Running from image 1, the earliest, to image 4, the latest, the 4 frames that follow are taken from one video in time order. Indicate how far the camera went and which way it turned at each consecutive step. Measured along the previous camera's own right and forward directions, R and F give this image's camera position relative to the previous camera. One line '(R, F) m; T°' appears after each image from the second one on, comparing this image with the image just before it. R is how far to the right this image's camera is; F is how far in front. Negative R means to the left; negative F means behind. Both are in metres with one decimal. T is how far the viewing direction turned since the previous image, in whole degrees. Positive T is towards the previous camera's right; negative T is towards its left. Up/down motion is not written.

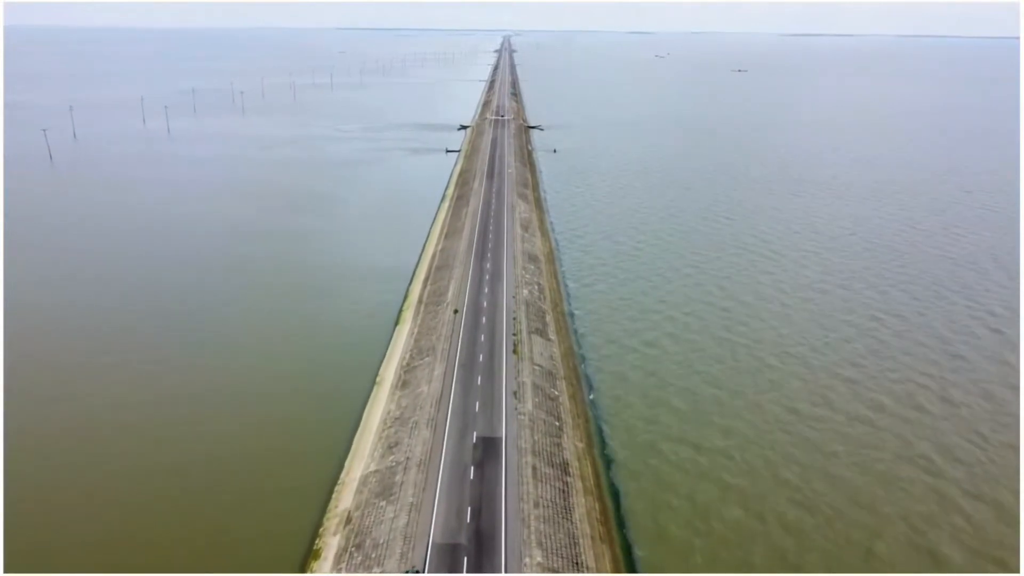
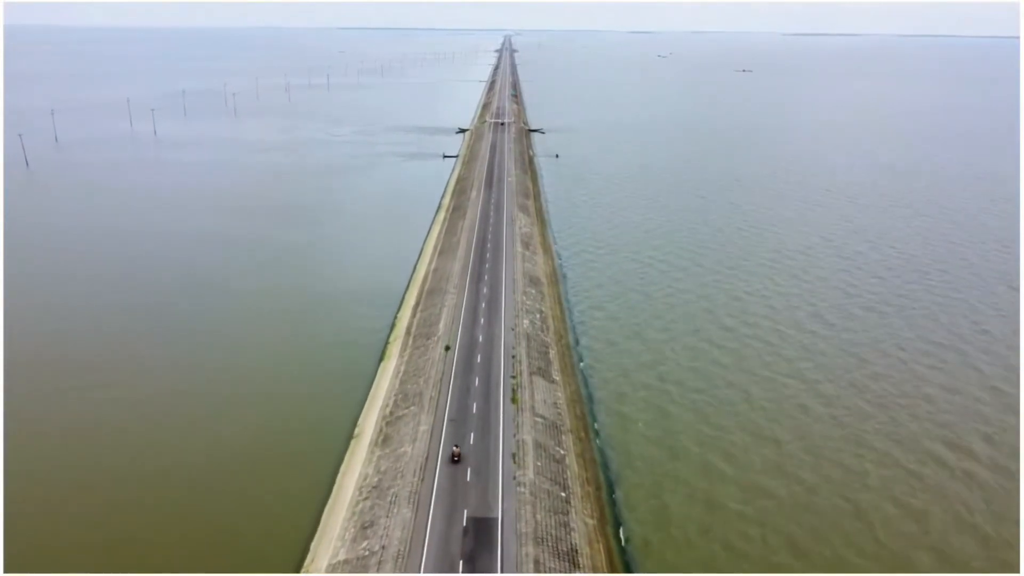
(+0.1, +3.0) m; 0°
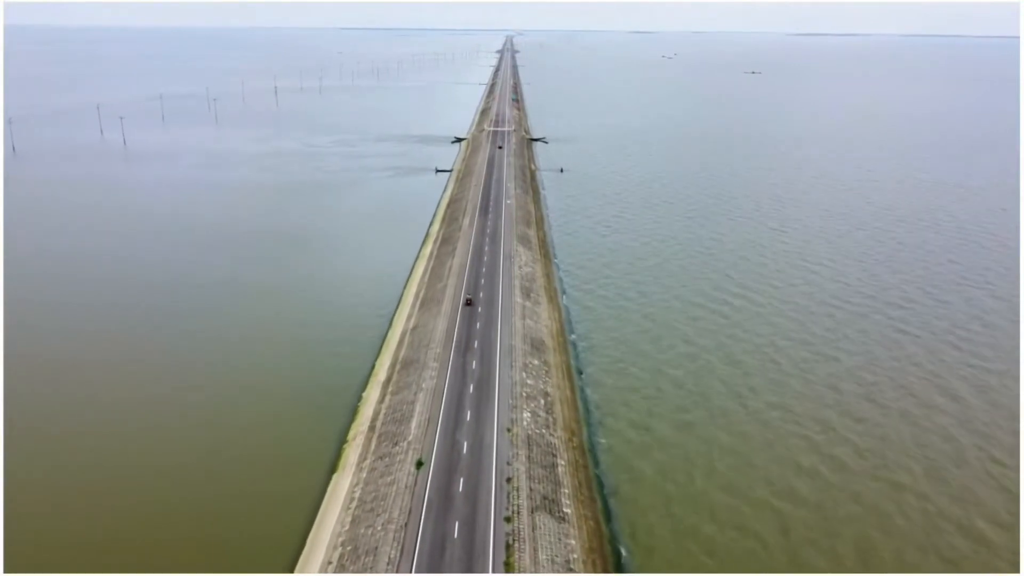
(+0.2, +6.1) m; 0°
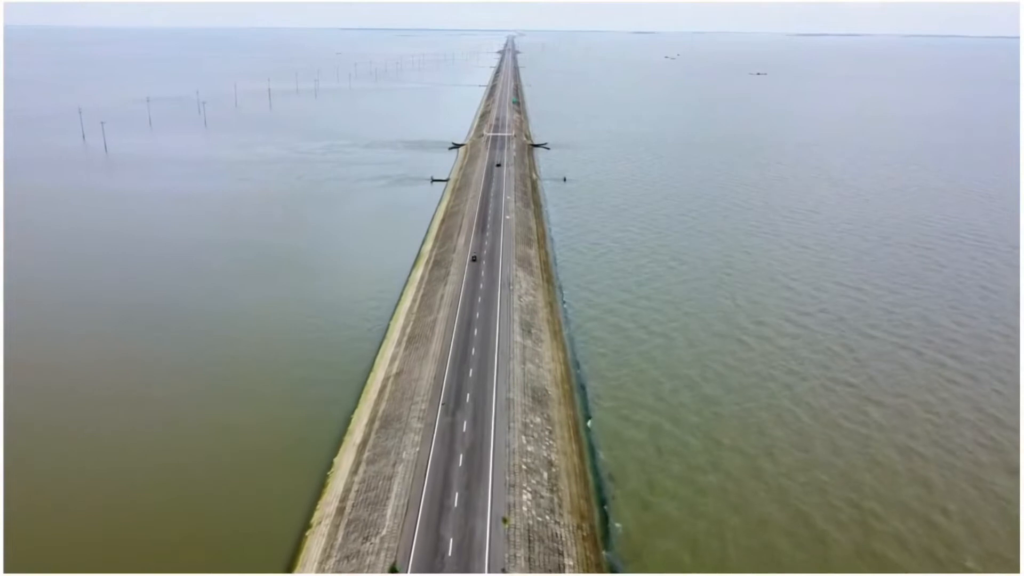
(+0.1, +3.4) m; 0°
